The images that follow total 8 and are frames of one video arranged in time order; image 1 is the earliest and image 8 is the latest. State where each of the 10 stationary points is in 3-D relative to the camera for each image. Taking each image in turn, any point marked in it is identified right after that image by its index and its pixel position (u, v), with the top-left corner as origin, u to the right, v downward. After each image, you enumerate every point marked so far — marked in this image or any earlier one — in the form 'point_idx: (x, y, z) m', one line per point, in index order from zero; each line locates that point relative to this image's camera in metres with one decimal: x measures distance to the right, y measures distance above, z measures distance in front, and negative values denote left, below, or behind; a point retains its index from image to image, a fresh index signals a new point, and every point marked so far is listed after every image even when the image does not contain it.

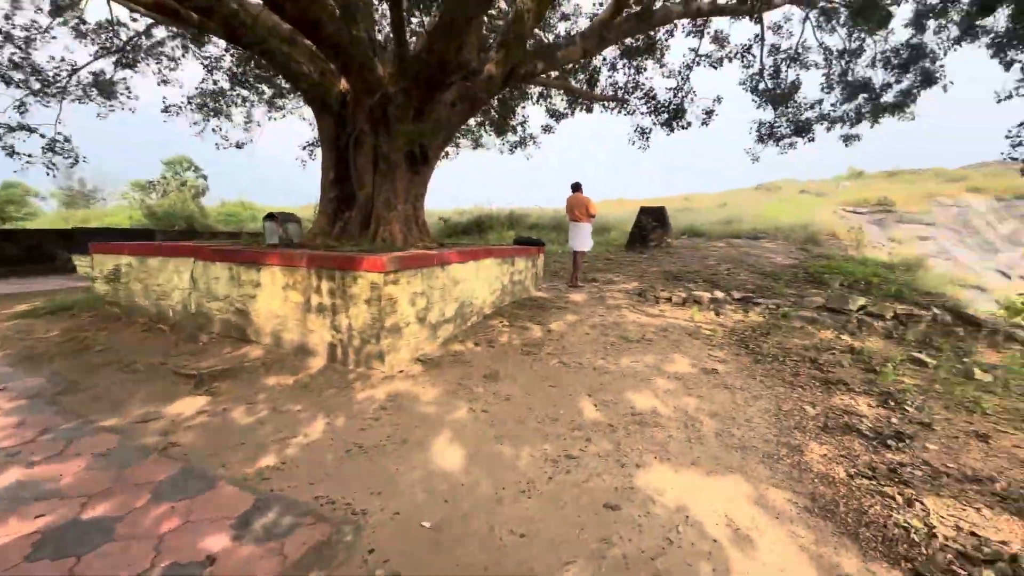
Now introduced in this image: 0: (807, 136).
0: (+7.1, +3.7, +11.3) m
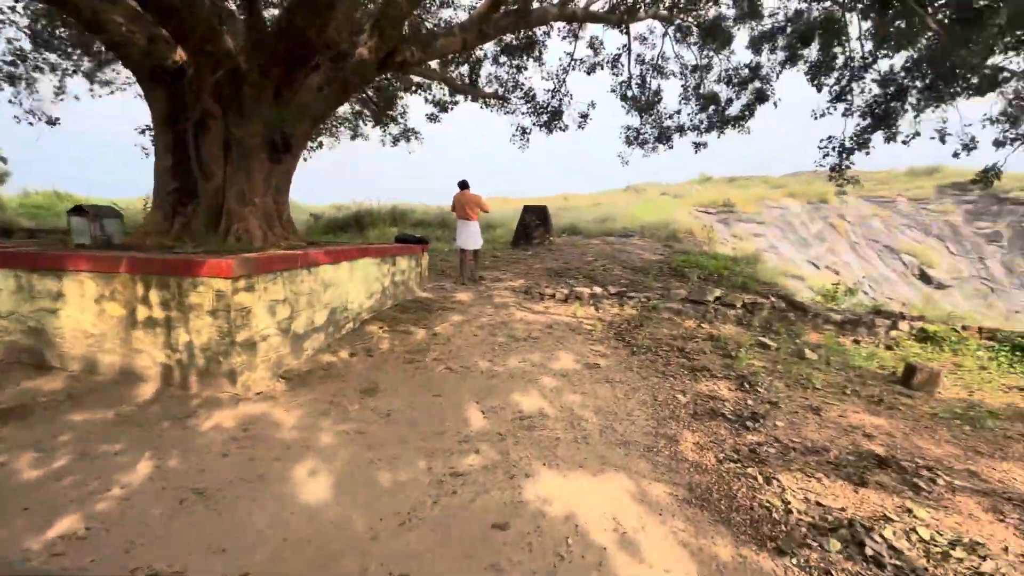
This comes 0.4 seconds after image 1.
0: (+4.2, +3.9, +12.4) m
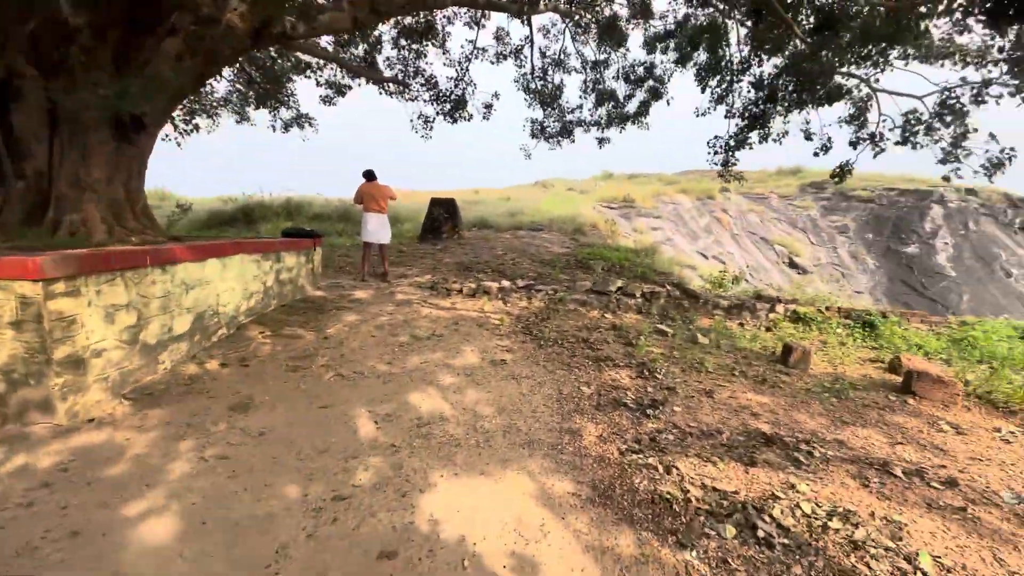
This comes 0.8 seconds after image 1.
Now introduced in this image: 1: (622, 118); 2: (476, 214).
0: (+1.6, +4.1, +12.6) m
1: (+2.9, +4.4, +12.0) m
2: (-1.3, +2.7, +17.0) m
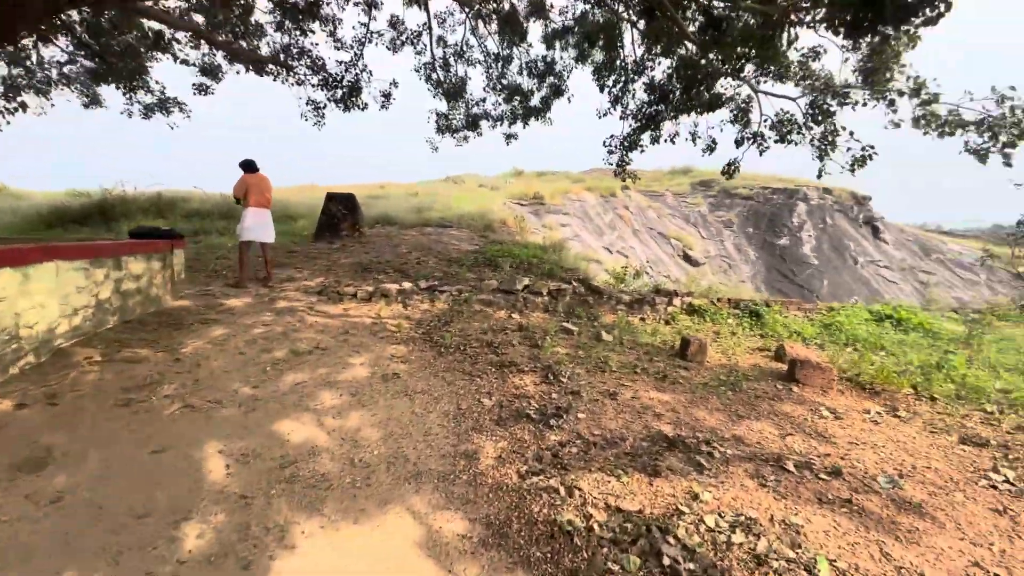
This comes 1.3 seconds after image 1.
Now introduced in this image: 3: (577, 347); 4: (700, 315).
0: (-0.9, +4.1, +12.3) m
1: (+0.4, +4.5, +11.9) m
2: (-4.5, +2.7, +16.1) m
3: (+0.7, -0.6, +4.9) m
4: (+2.7, -0.4, +6.5) m
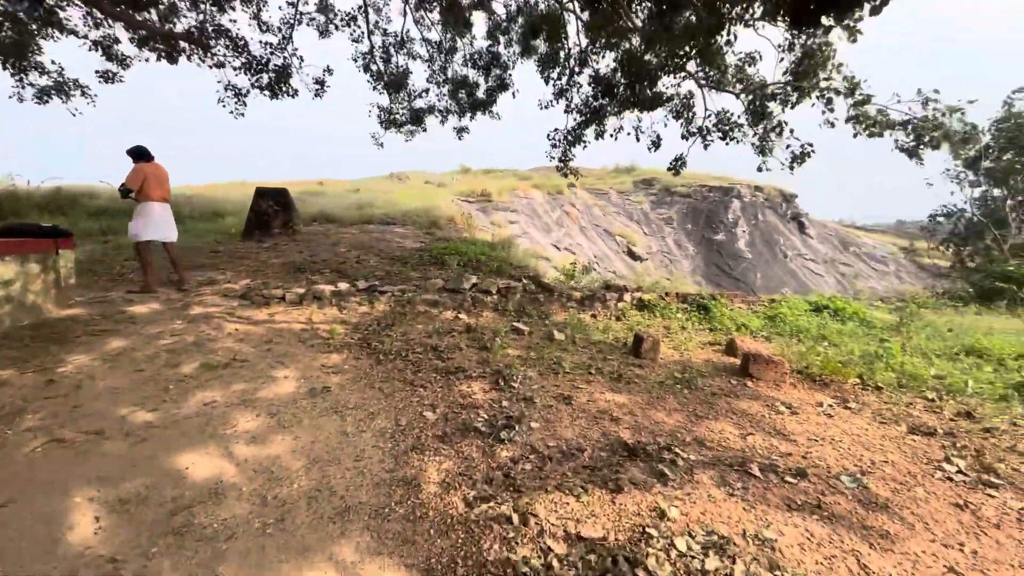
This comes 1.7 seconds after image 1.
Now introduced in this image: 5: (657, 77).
0: (-2.4, +4.2, +11.8) m
1: (-1.0, +4.5, +11.5) m
2: (-6.3, +2.6, +15.1) m
3: (+0.2, -0.6, +4.6) m
4: (+1.9, -0.3, +6.5) m
5: (+2.4, +3.5, +7.7) m
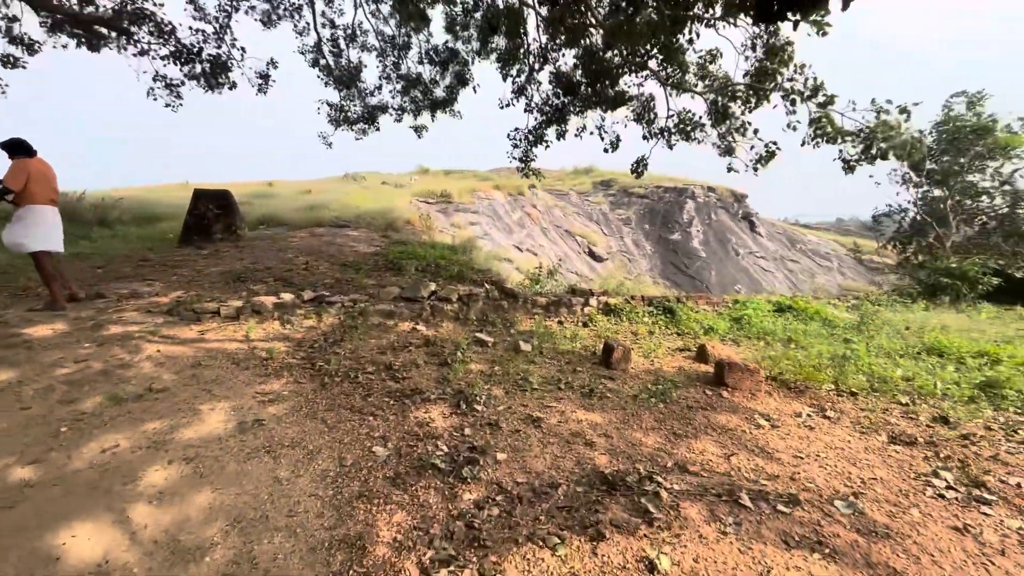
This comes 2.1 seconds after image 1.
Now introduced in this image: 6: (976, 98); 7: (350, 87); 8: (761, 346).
0: (-3.4, +4.0, +11.3) m
1: (-2.0, +4.4, +11.1) m
2: (-7.5, +2.4, +14.3) m
3: (-0.2, -0.7, +4.3) m
4: (+1.4, -0.4, +6.3) m
5: (+1.7, +3.5, +7.5) m
6: (+8.2, +3.4, +8.2) m
7: (-3.8, +4.7, +10.9) m
8: (+2.8, -0.7, +5.2) m
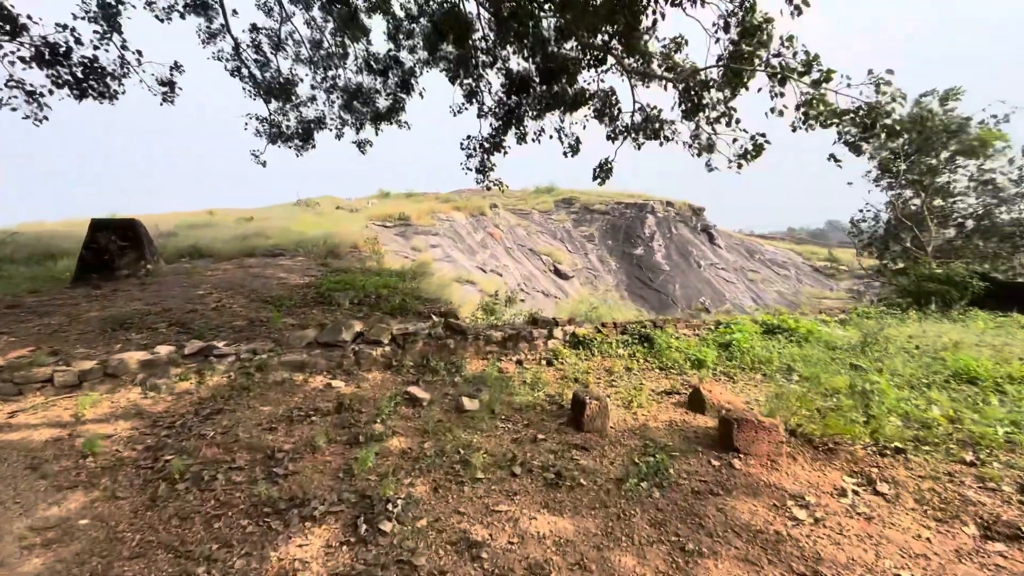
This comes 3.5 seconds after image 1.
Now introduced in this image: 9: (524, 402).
0: (-4.5, +3.2, +10.1) m
1: (-3.1, +3.7, +10.0) m
2: (-8.8, +1.3, +12.7) m
3: (-0.6, -1.0, +3.2) m
4: (+0.9, -0.7, +5.3) m
5: (+0.9, +3.1, +6.7) m
6: (+7.3, +3.3, +7.8) m
7: (-4.9, +4.0, +9.8) m
8: (+2.3, -0.9, +4.3) m
9: (+0.1, -0.9, +3.8) m
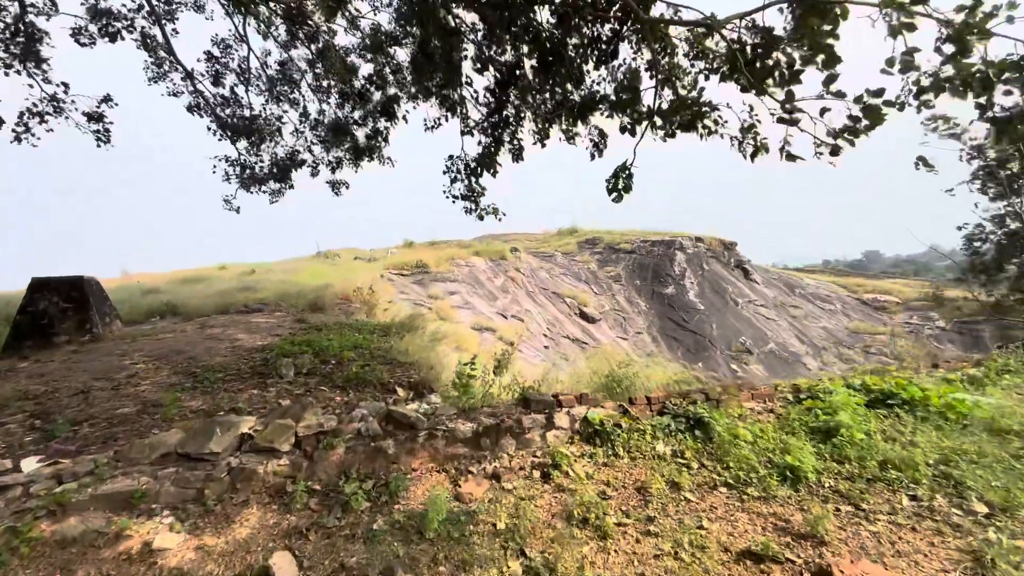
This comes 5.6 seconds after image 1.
0: (-4.4, +2.1, +8.9) m
1: (-3.1, +2.6, +8.8) m
2: (-8.5, -0.2, +11.6) m
3: (-0.9, -1.3, +1.4) m
4: (+0.7, -1.2, +3.4) m
5: (+0.7, +2.5, +5.2) m
6: (+7.2, +2.8, +5.9) m
7: (-4.9, +2.8, +8.7) m
8: (+2.1, -1.2, +2.4) m
9: (-0.1, -1.3, +2.0) m
